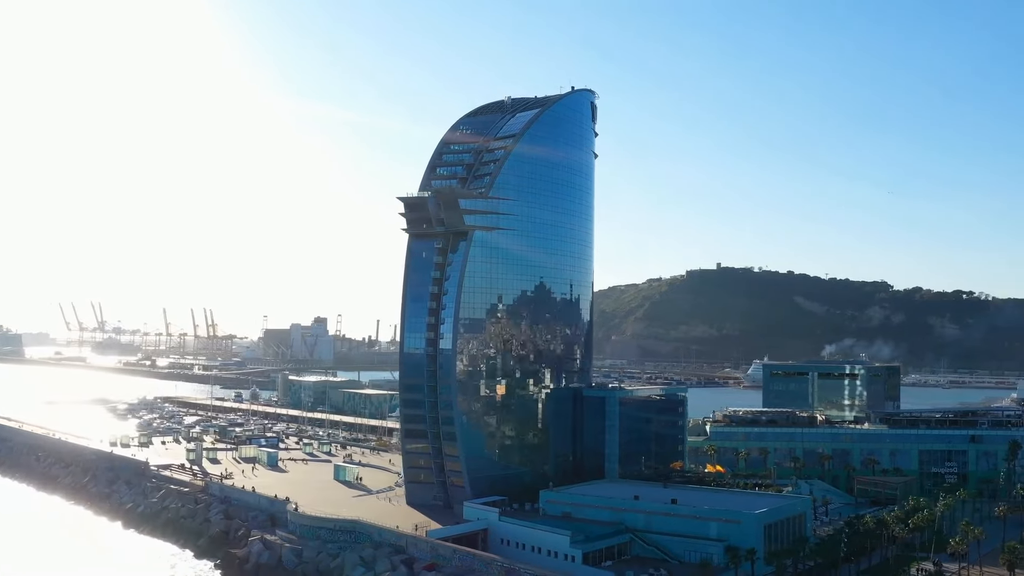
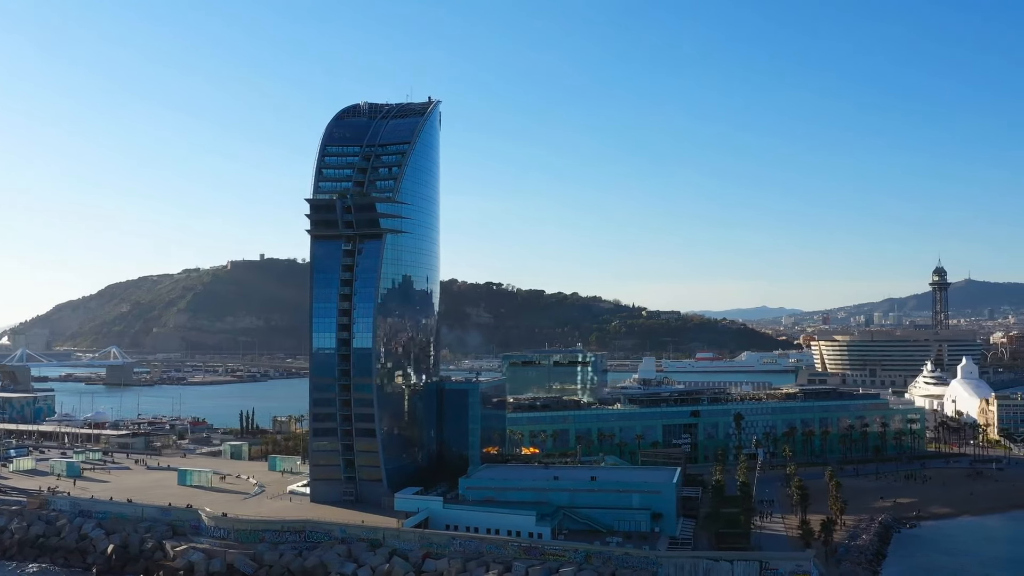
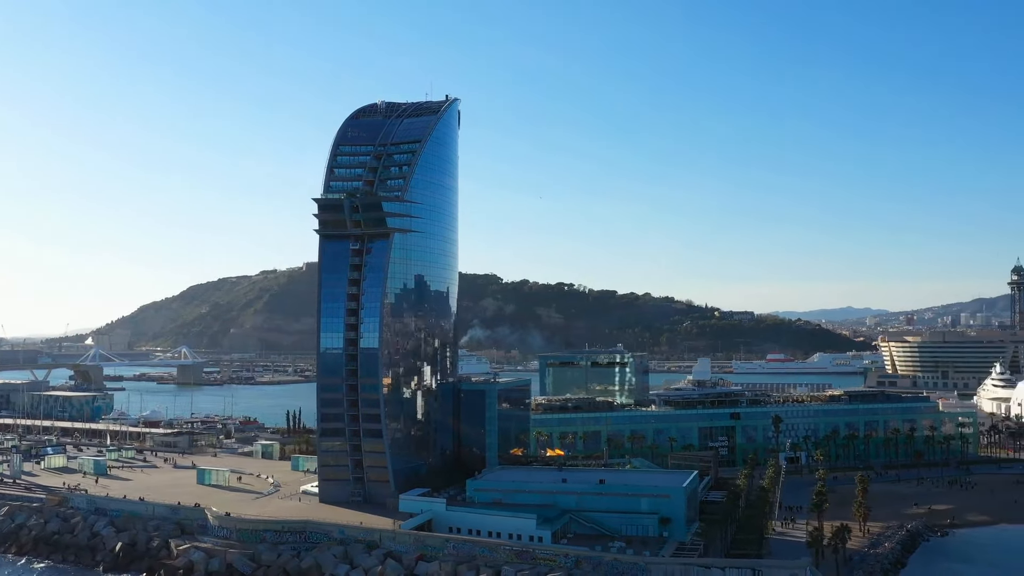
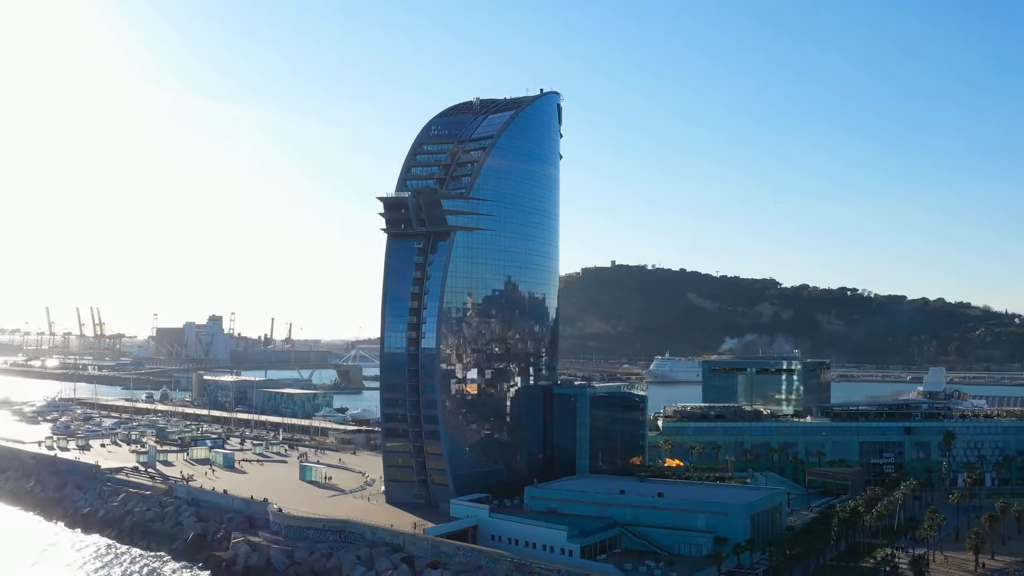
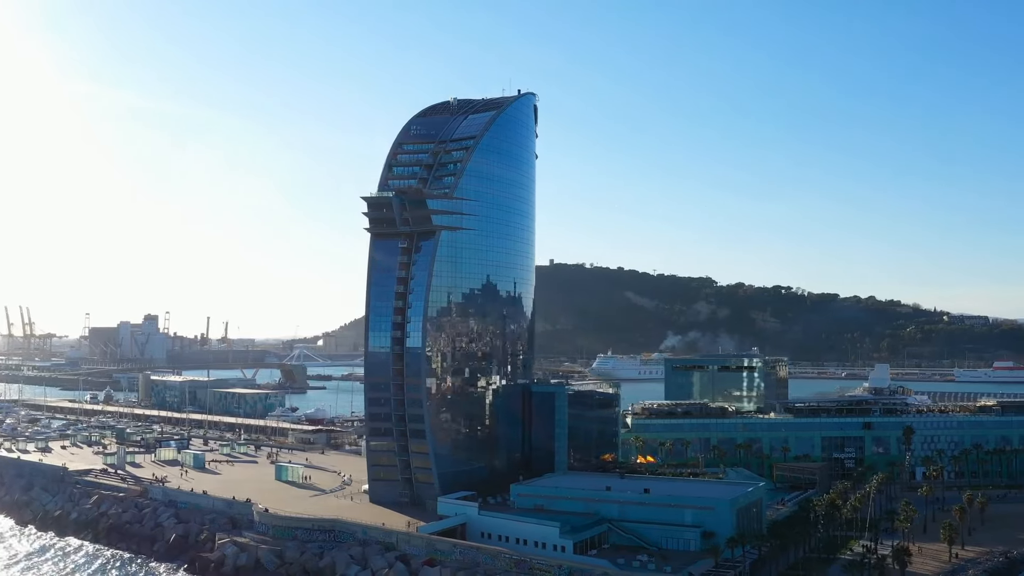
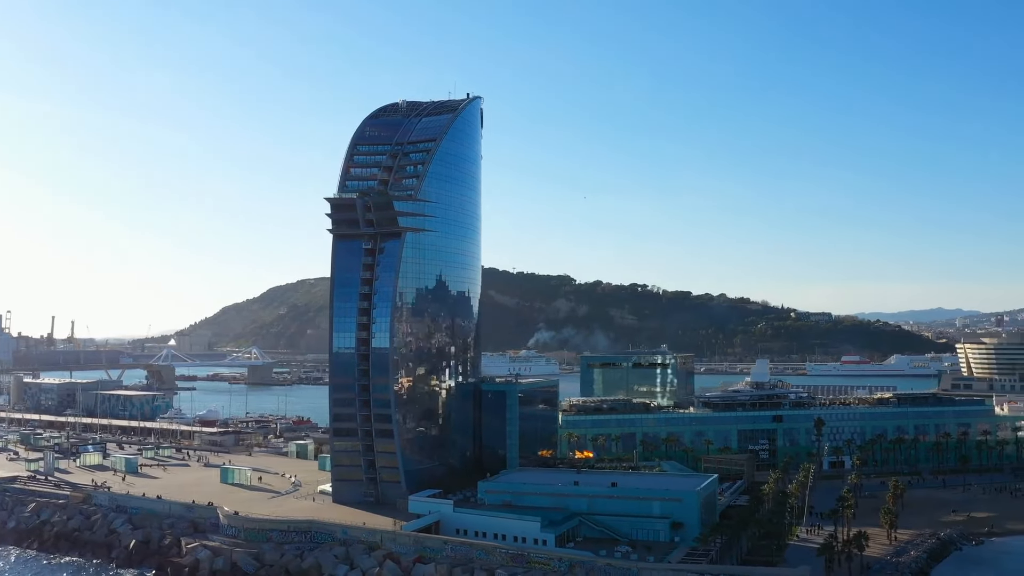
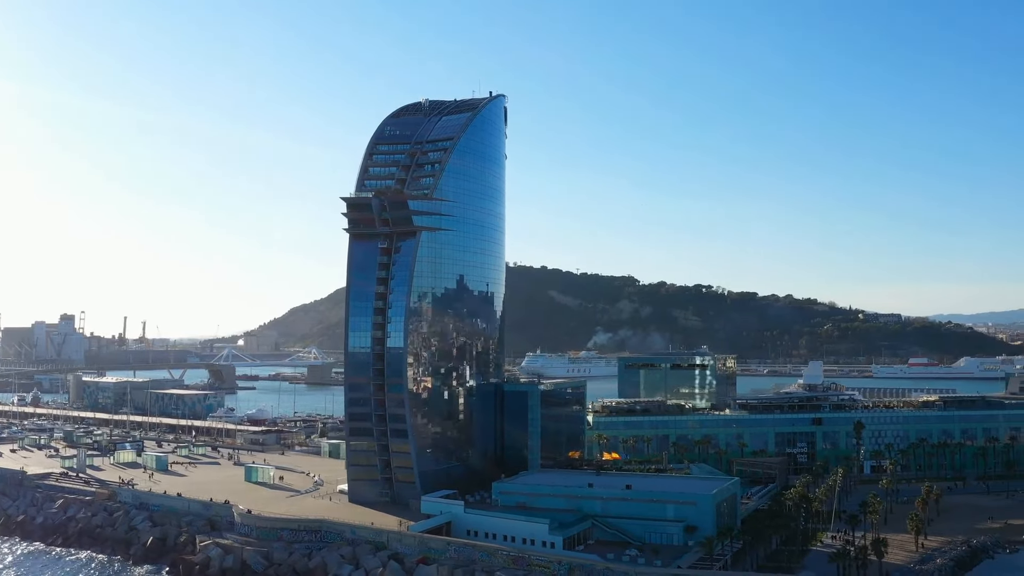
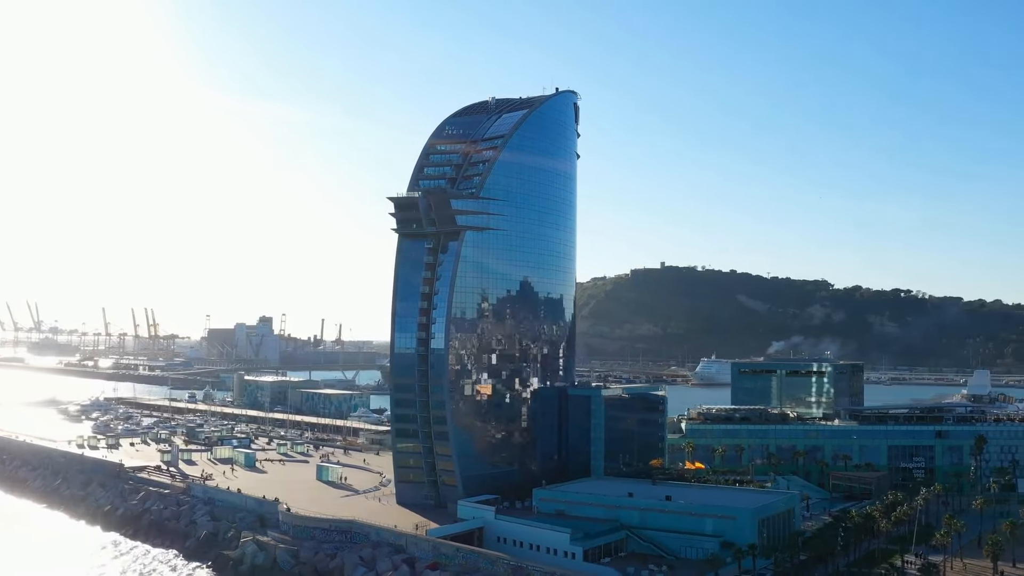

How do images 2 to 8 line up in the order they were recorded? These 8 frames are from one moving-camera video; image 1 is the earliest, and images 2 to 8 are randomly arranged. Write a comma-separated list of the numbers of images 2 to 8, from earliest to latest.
8, 4, 5, 7, 6, 3, 2
